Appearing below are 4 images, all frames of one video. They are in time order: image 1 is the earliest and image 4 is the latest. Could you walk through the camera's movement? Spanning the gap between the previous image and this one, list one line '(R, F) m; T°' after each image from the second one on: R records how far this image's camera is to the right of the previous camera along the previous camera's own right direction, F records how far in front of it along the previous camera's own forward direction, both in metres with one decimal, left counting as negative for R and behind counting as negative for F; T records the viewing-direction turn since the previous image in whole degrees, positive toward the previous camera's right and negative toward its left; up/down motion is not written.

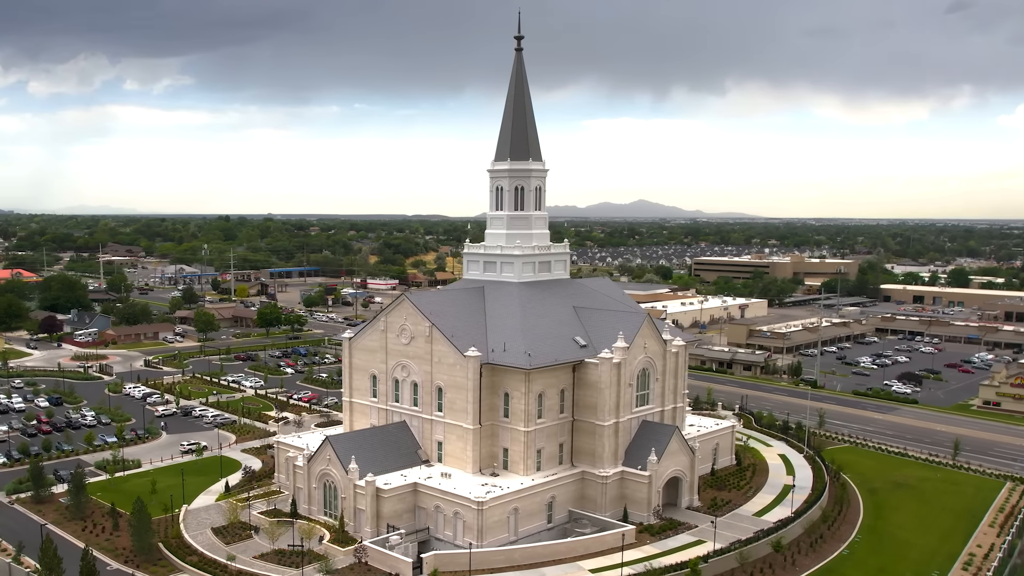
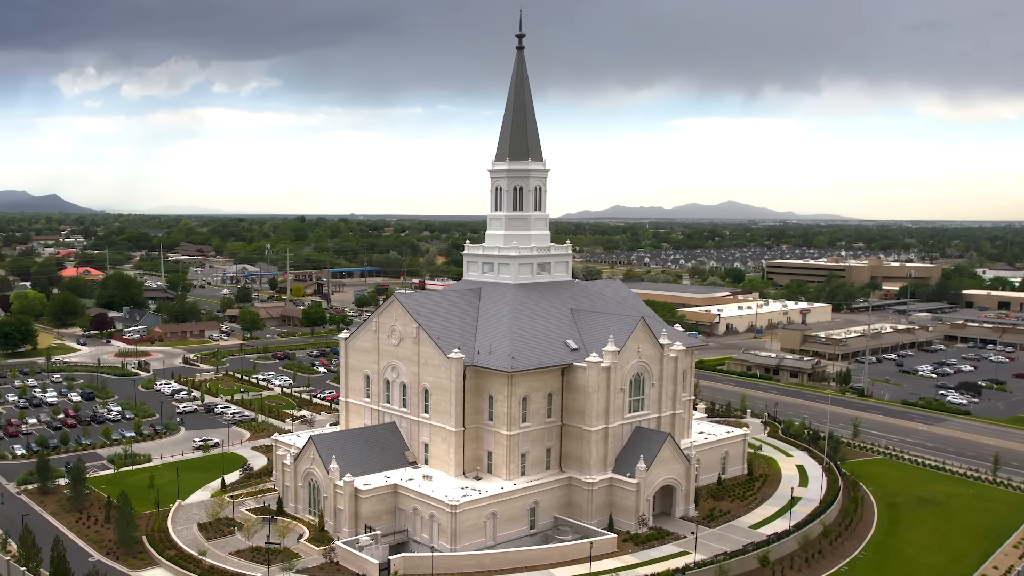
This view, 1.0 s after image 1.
(+4.7, +0.7) m; -5°
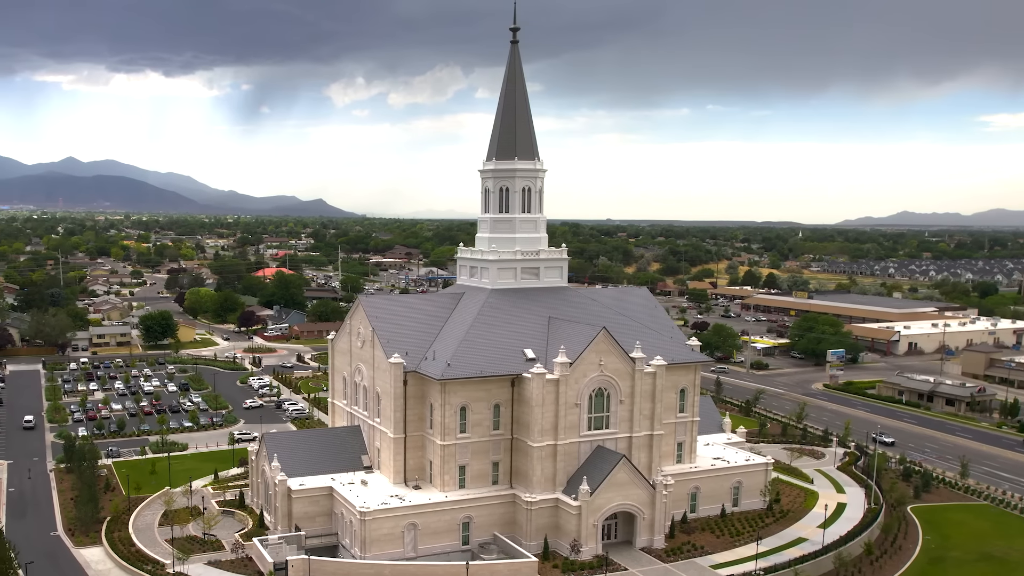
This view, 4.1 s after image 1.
(+14.4, +4.3) m; -17°
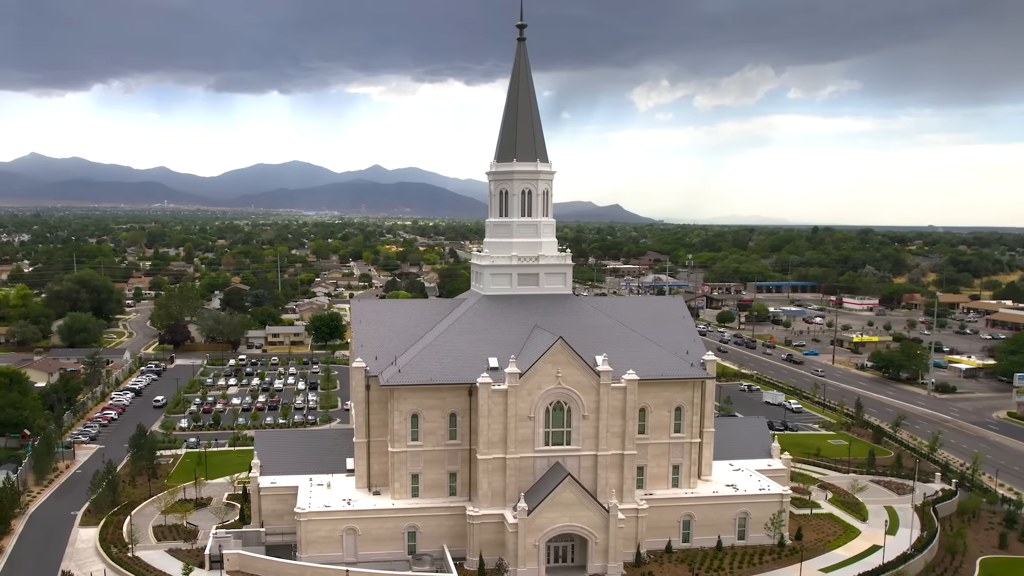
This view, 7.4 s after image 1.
(+15.2, +4.2) m; -19°
